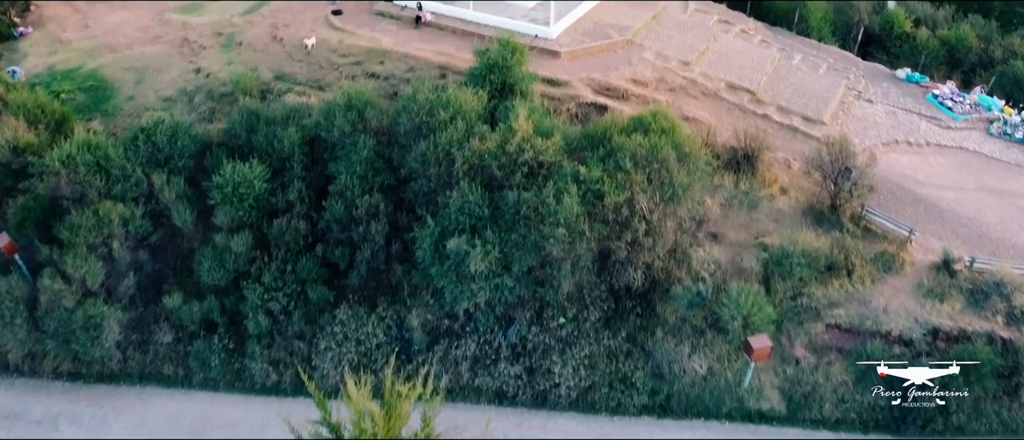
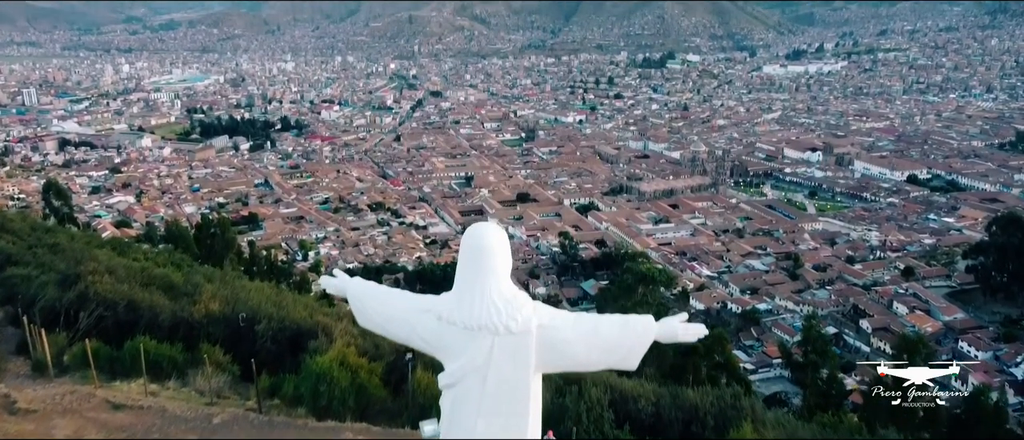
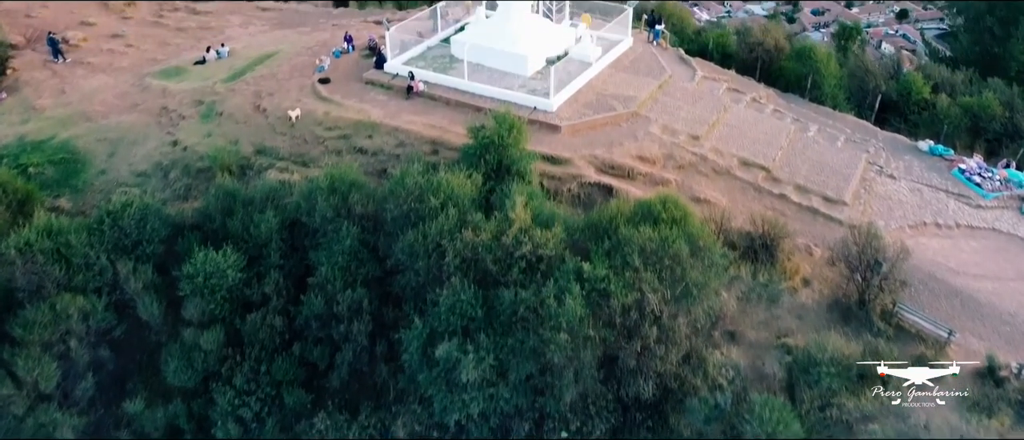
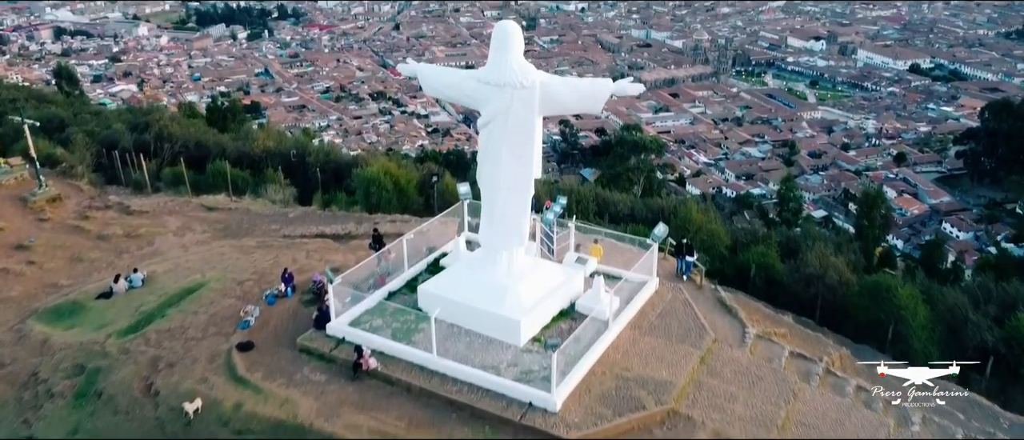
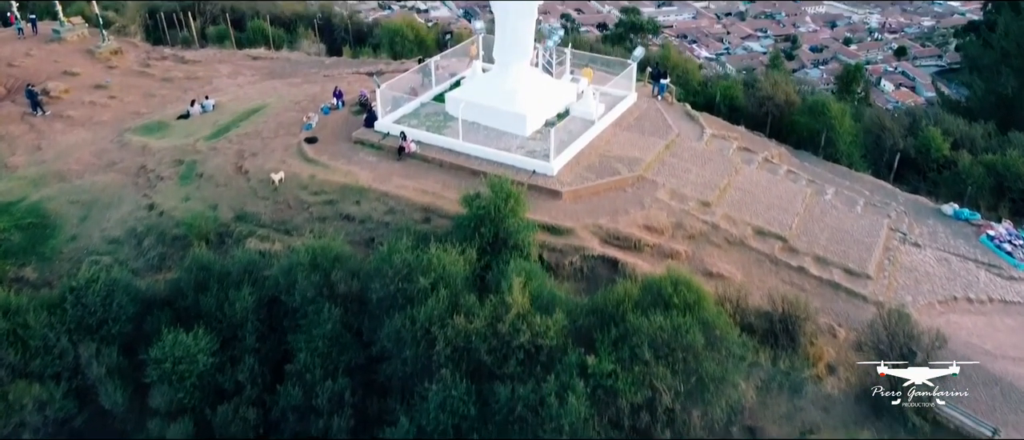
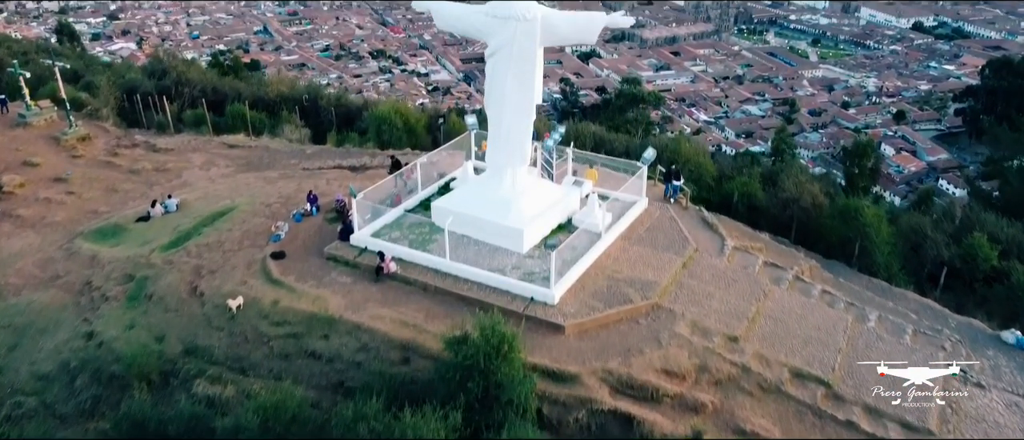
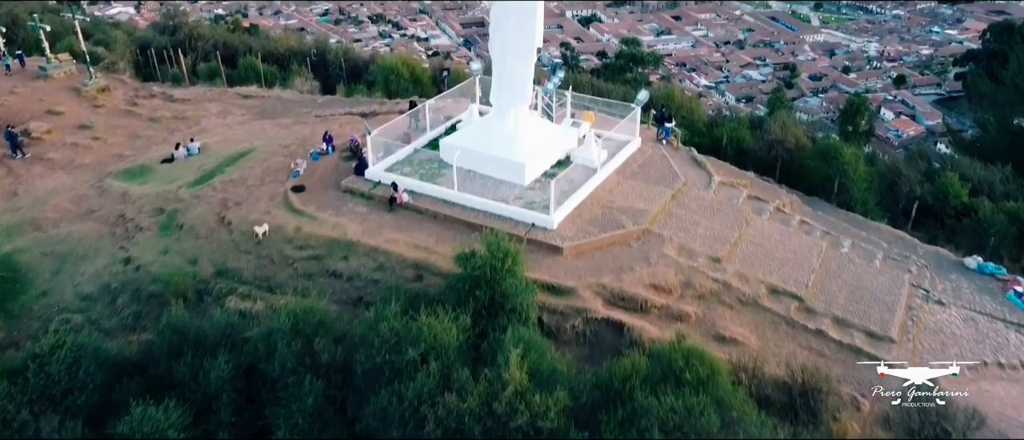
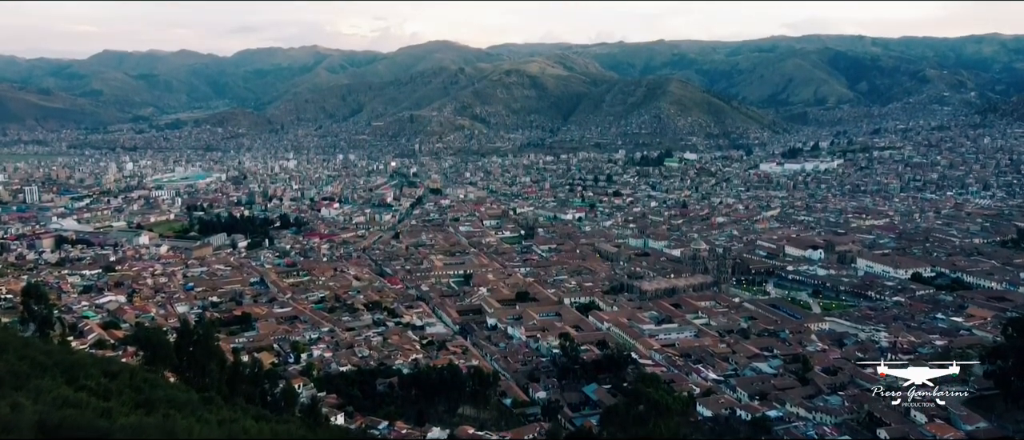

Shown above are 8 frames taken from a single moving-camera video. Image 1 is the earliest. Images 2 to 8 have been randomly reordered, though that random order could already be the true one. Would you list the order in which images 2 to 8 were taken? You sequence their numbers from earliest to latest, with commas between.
3, 5, 7, 6, 4, 2, 8
